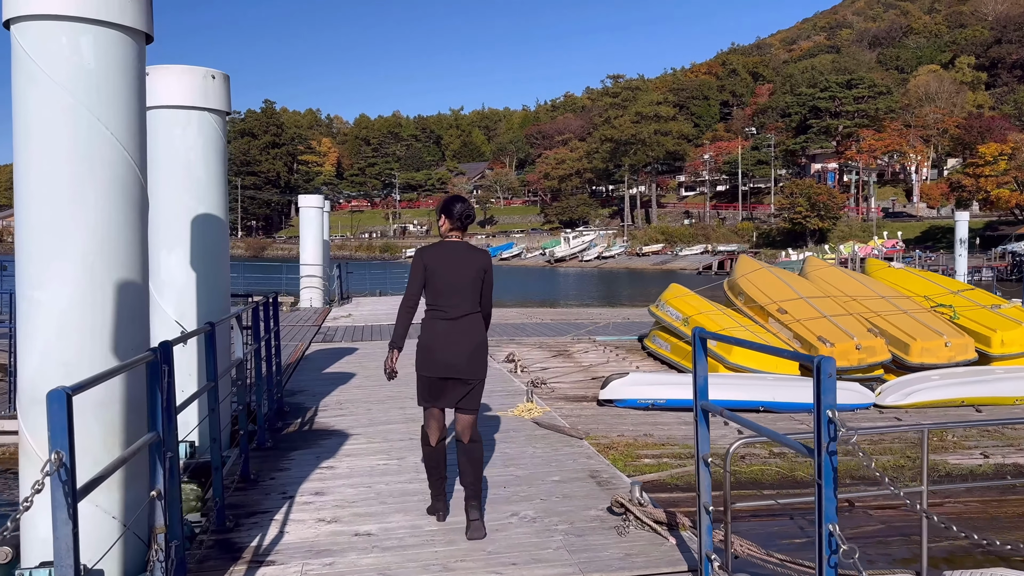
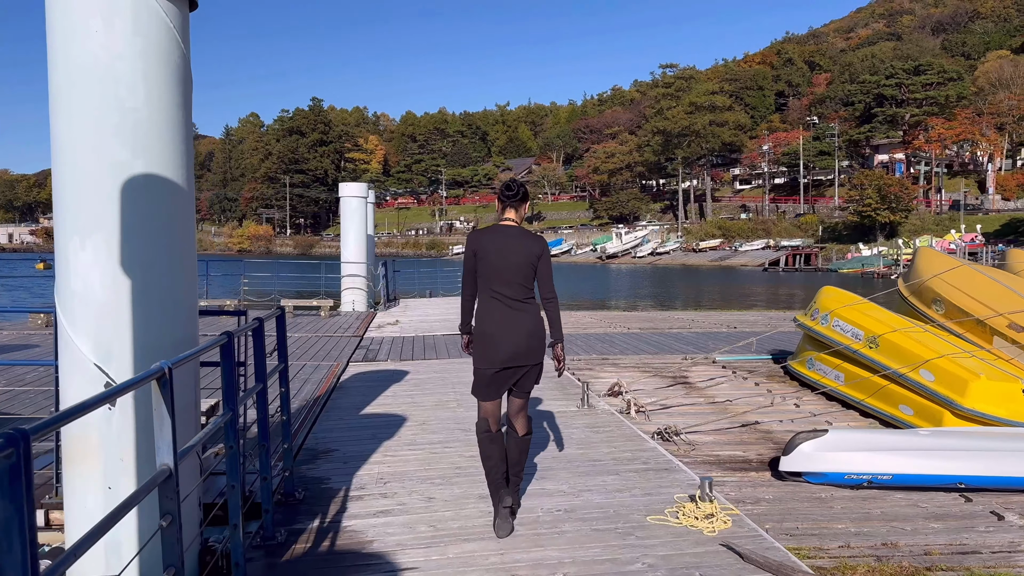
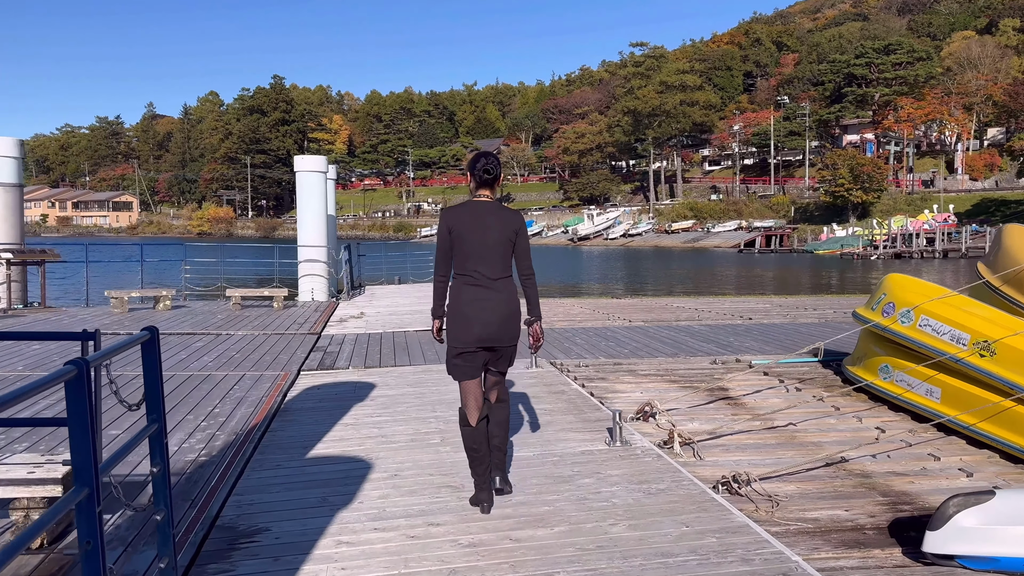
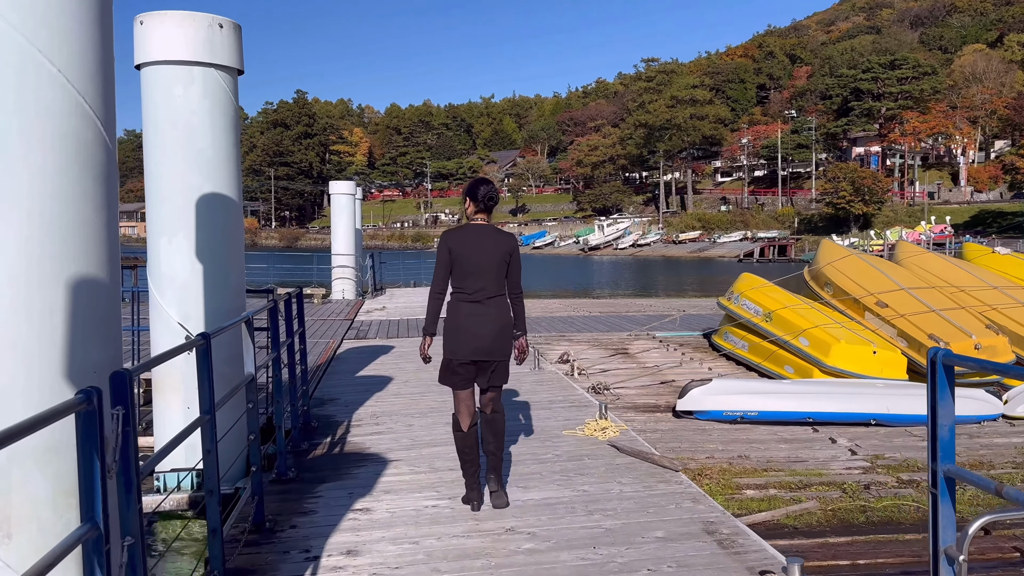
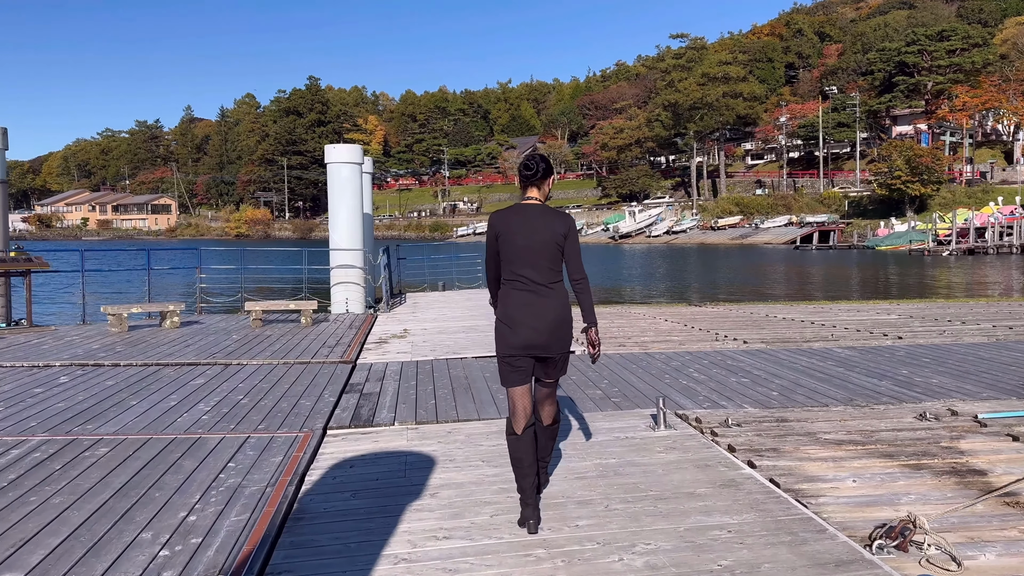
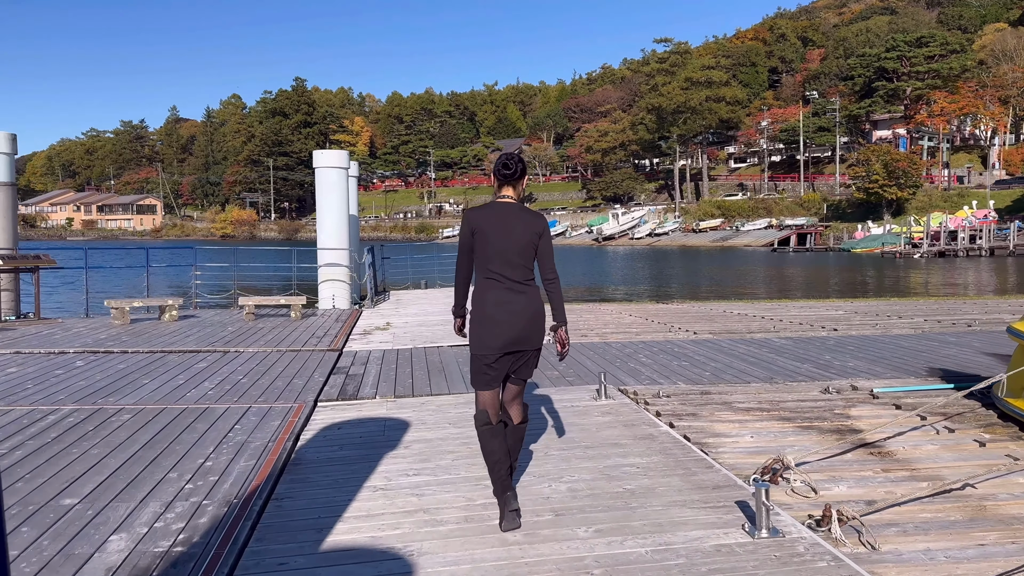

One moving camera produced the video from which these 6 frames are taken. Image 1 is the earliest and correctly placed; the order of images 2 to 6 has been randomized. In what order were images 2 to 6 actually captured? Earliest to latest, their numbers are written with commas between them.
4, 2, 3, 6, 5
